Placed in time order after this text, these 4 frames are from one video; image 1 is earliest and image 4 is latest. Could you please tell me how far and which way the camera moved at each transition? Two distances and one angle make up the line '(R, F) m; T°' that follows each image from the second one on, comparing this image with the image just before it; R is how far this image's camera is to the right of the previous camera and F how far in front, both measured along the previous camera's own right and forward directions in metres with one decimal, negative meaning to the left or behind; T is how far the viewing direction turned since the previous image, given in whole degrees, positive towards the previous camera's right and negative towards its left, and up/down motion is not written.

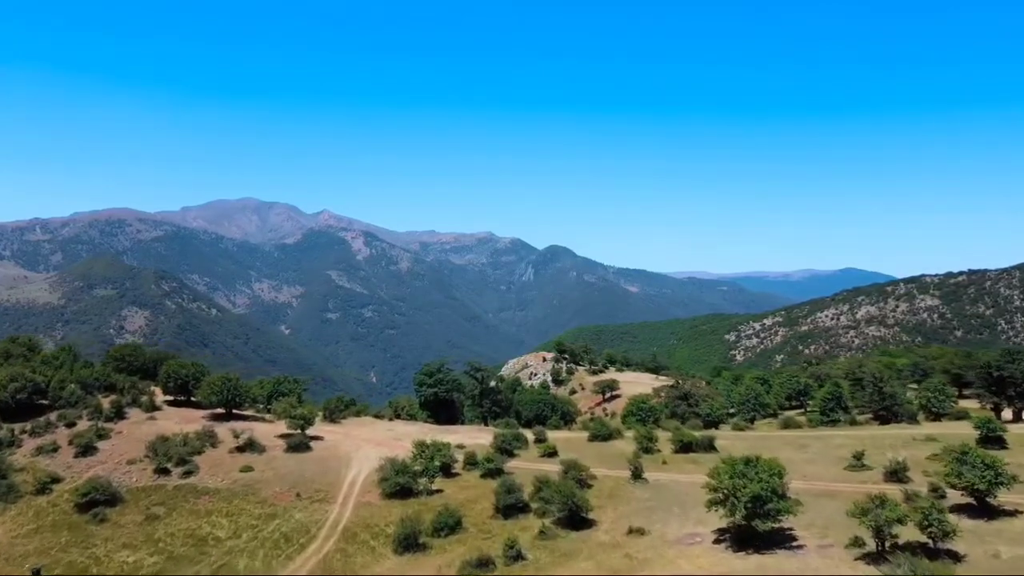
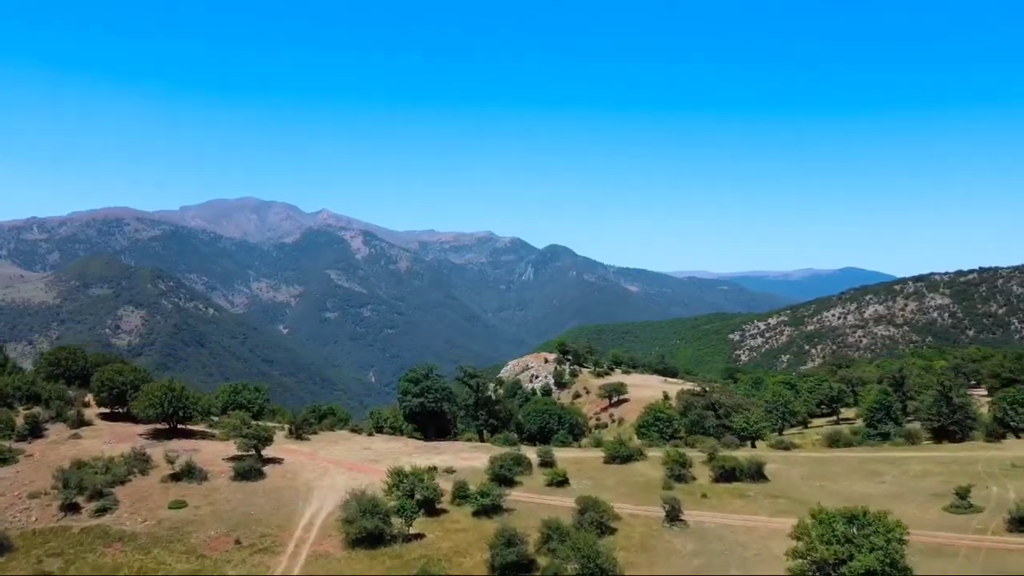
(0.0, +8.5) m; 0°
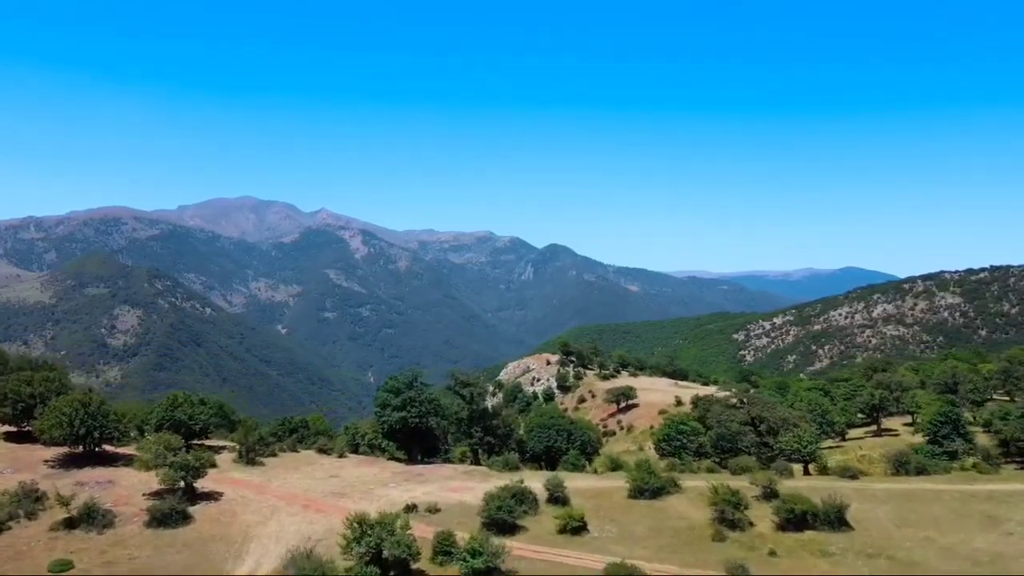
(-0.1, +8.4) m; 0°
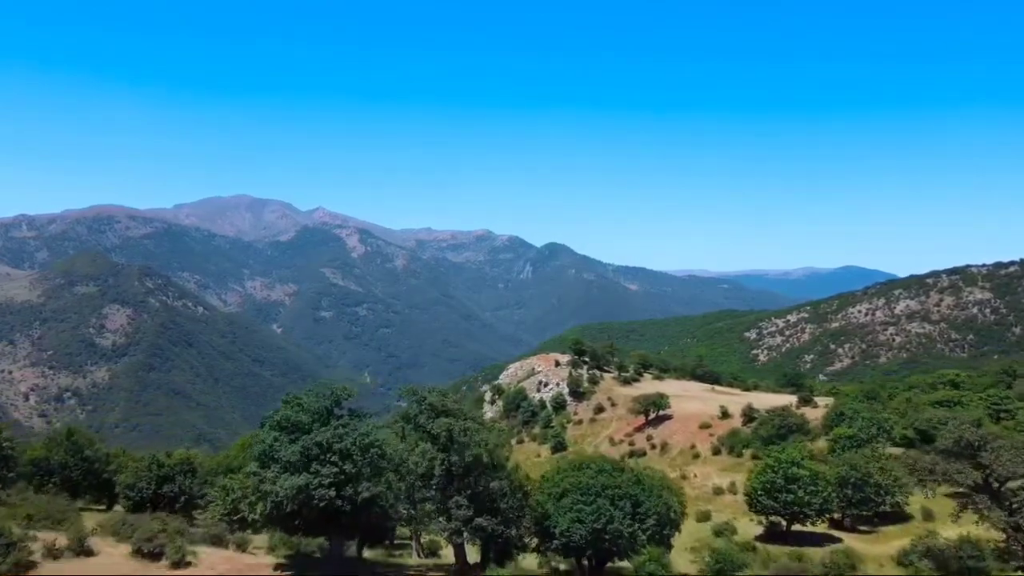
(-0.6, +20.8) m; 0°
